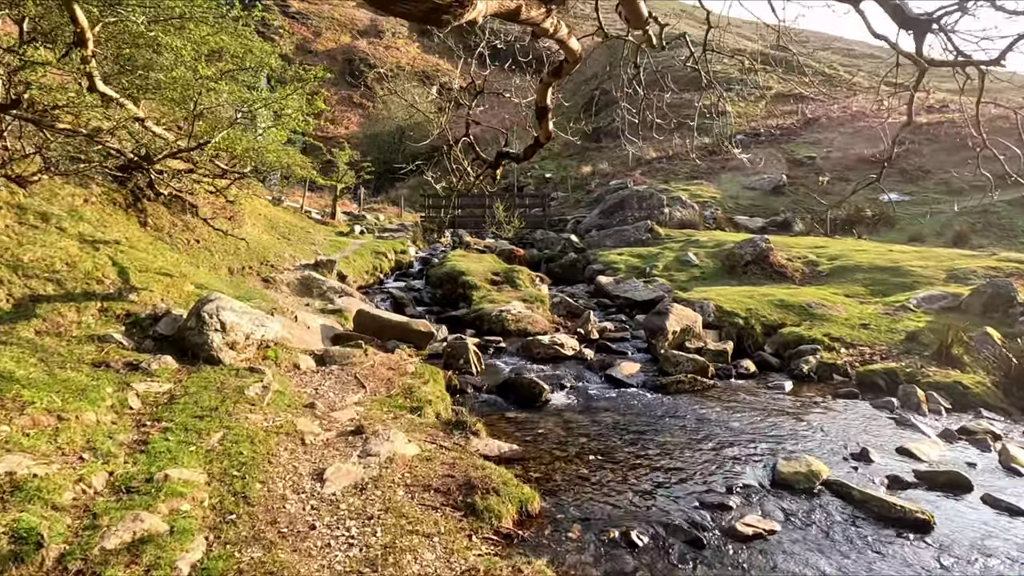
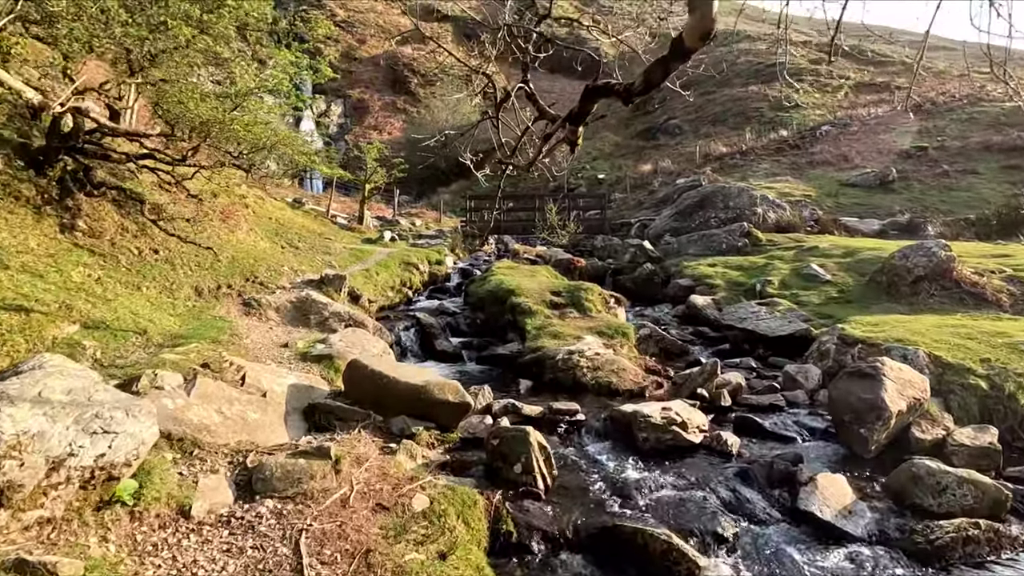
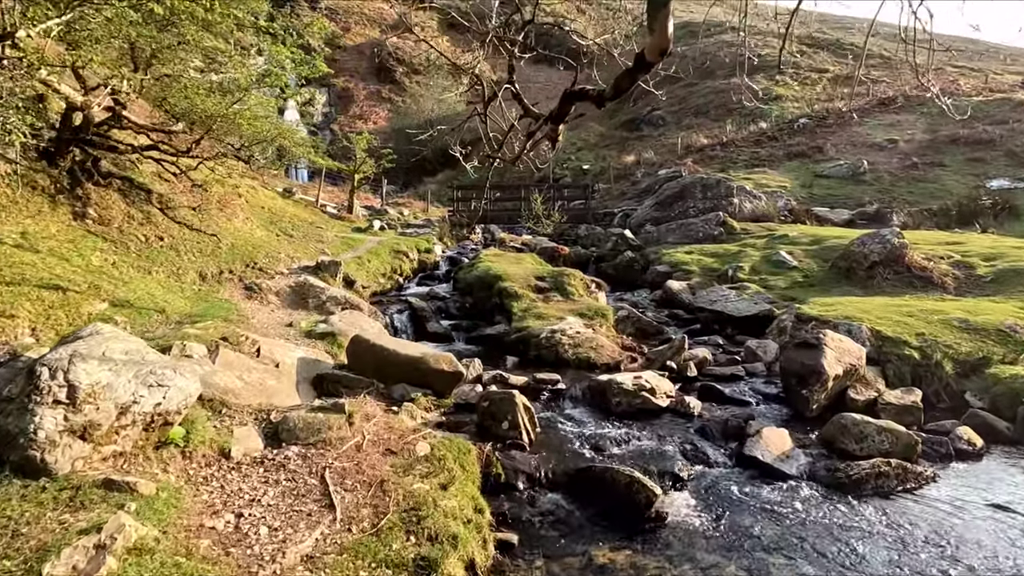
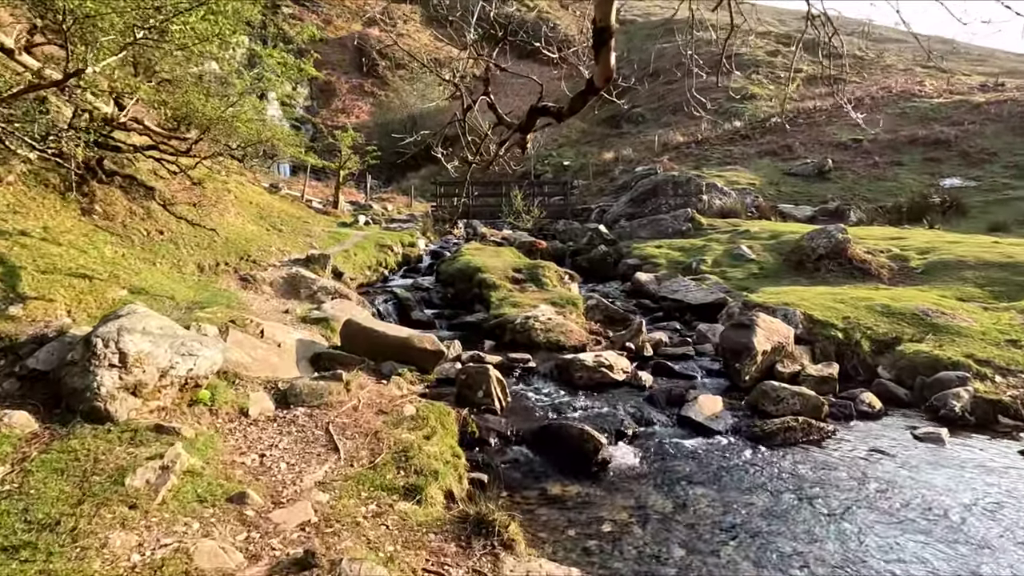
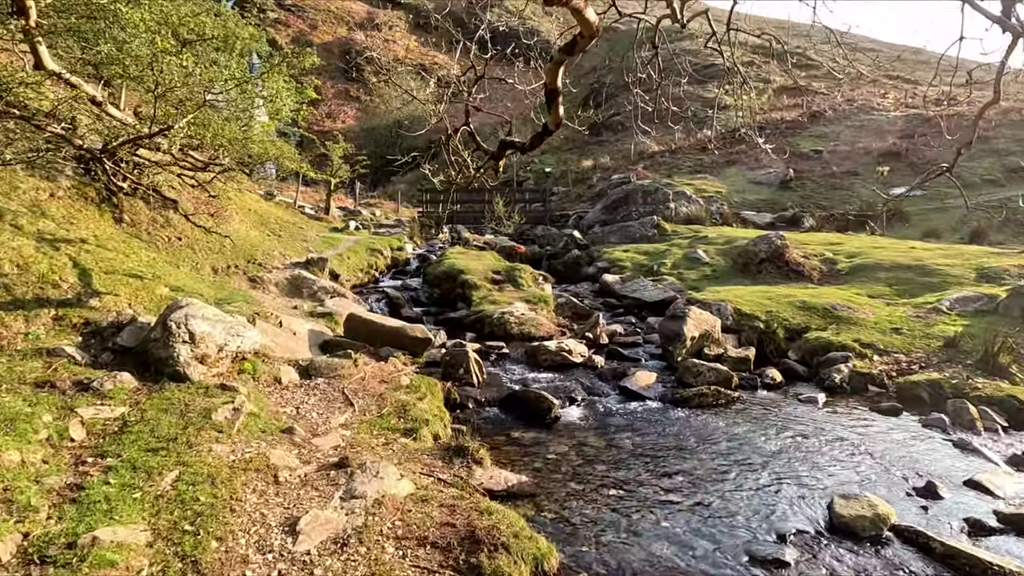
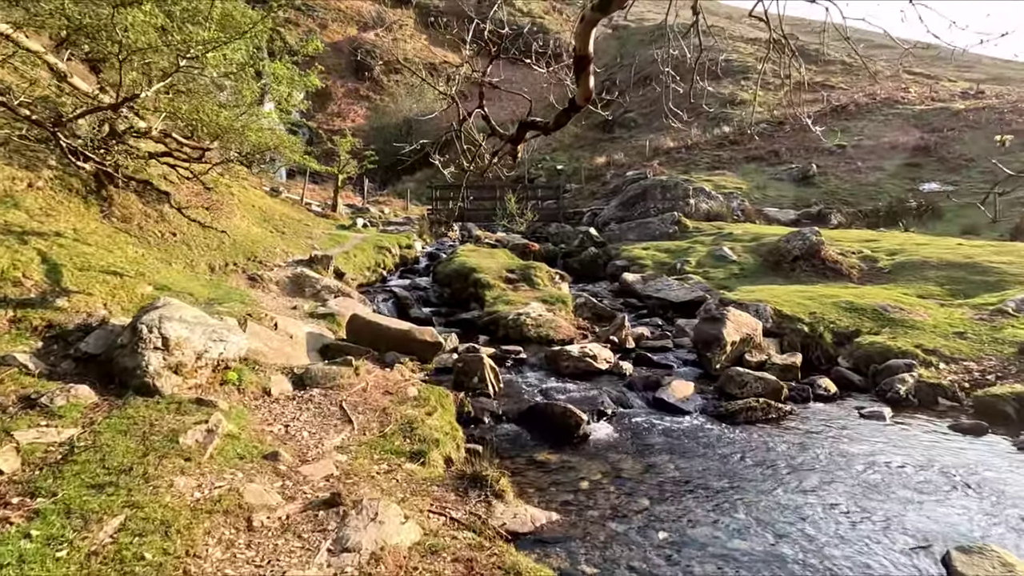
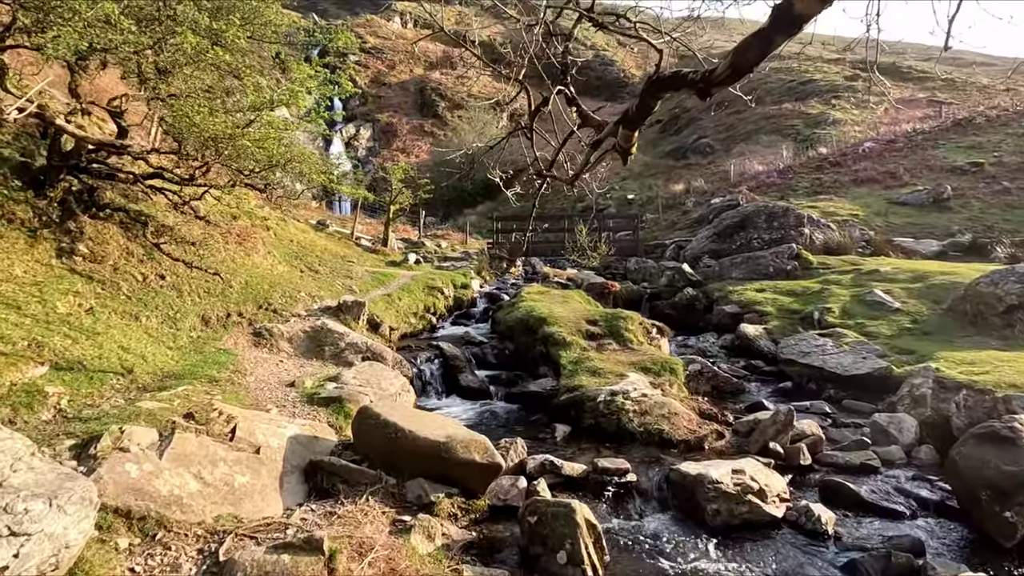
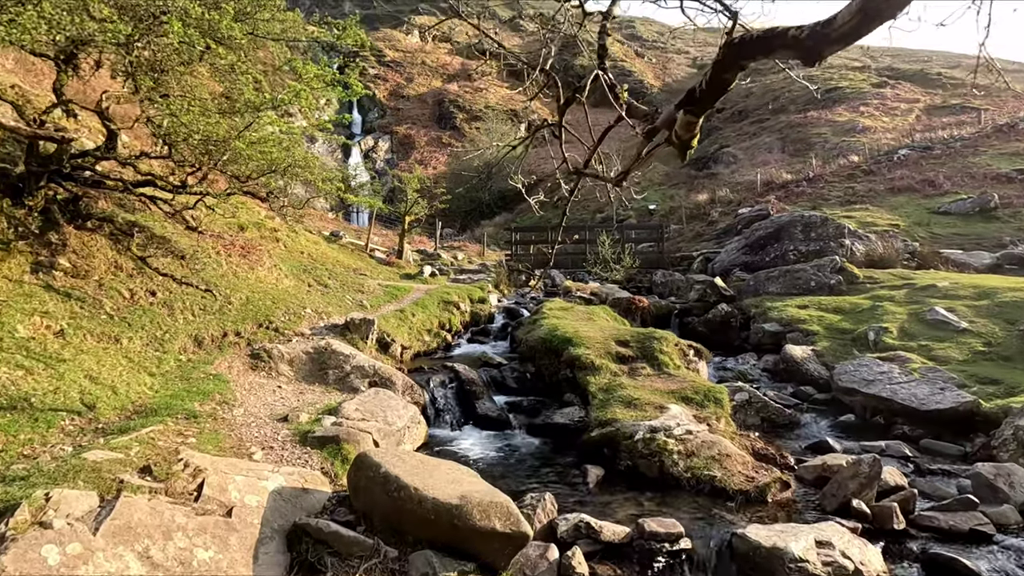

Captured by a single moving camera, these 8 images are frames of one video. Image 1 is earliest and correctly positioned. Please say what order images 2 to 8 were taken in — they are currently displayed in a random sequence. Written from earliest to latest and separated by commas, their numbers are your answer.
5, 6, 4, 3, 2, 7, 8
